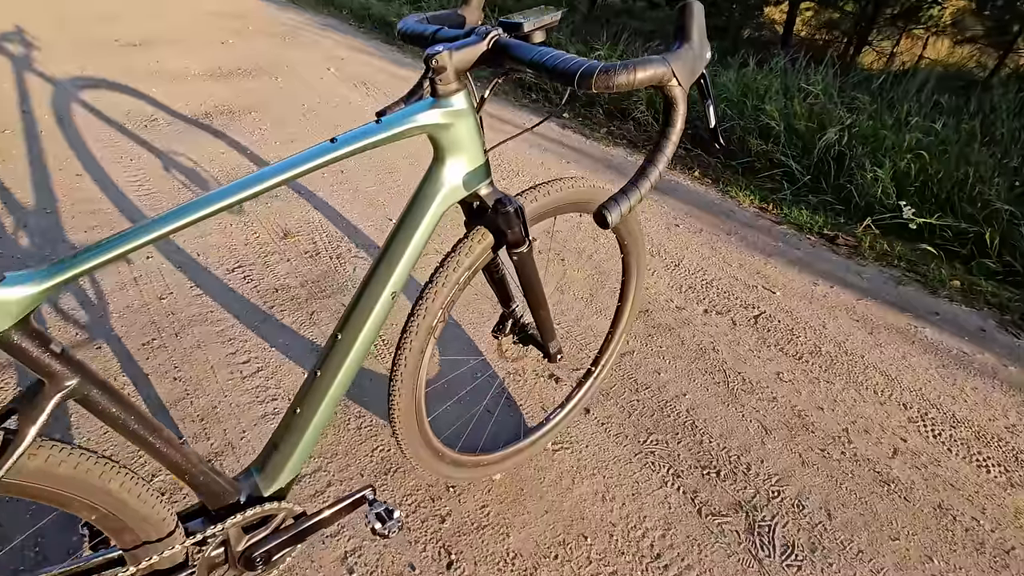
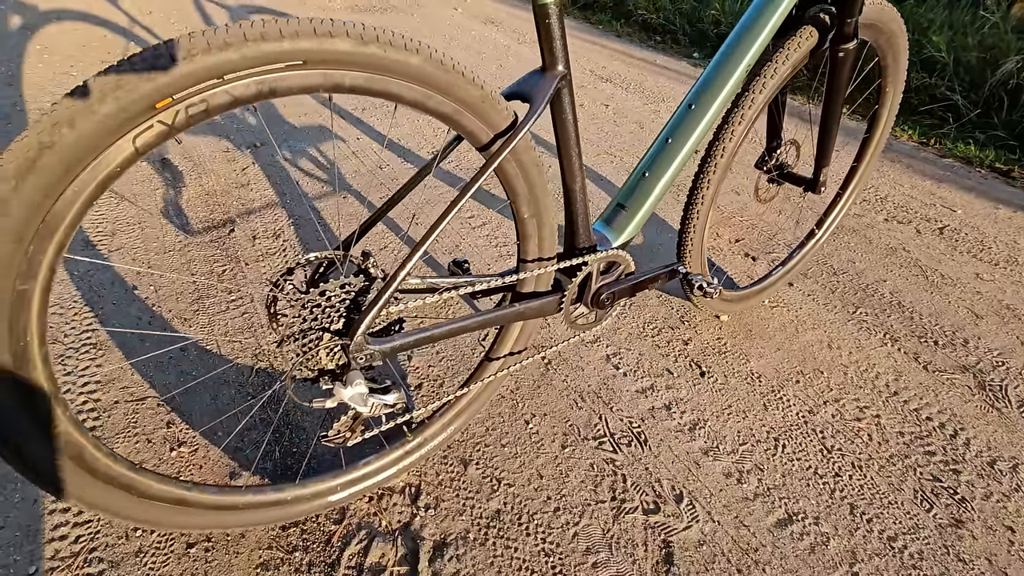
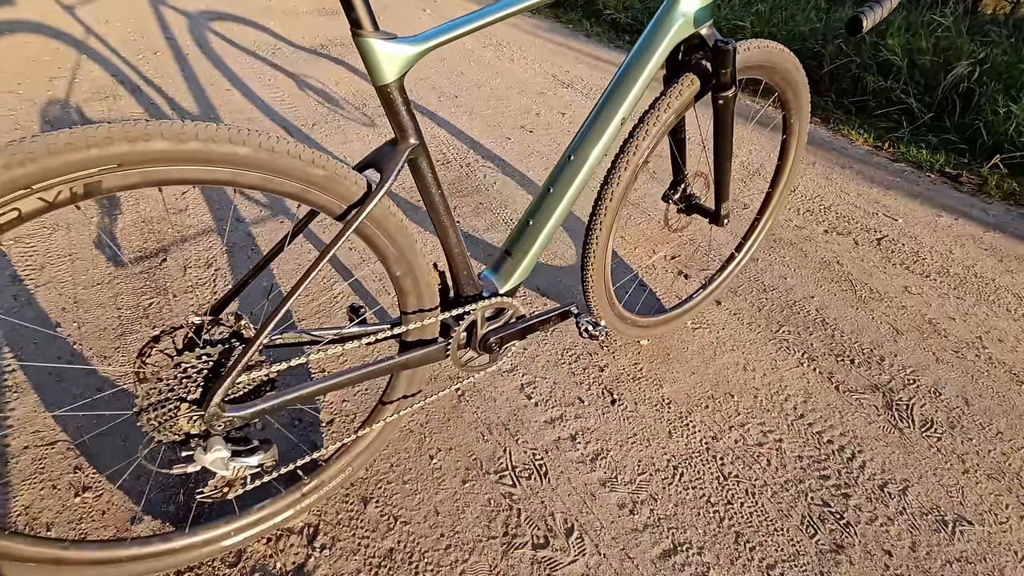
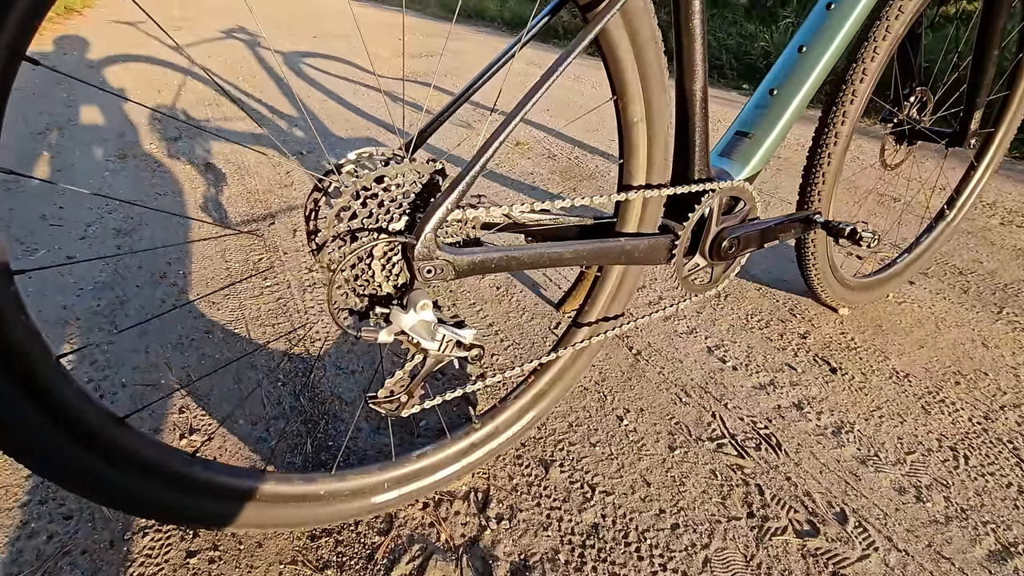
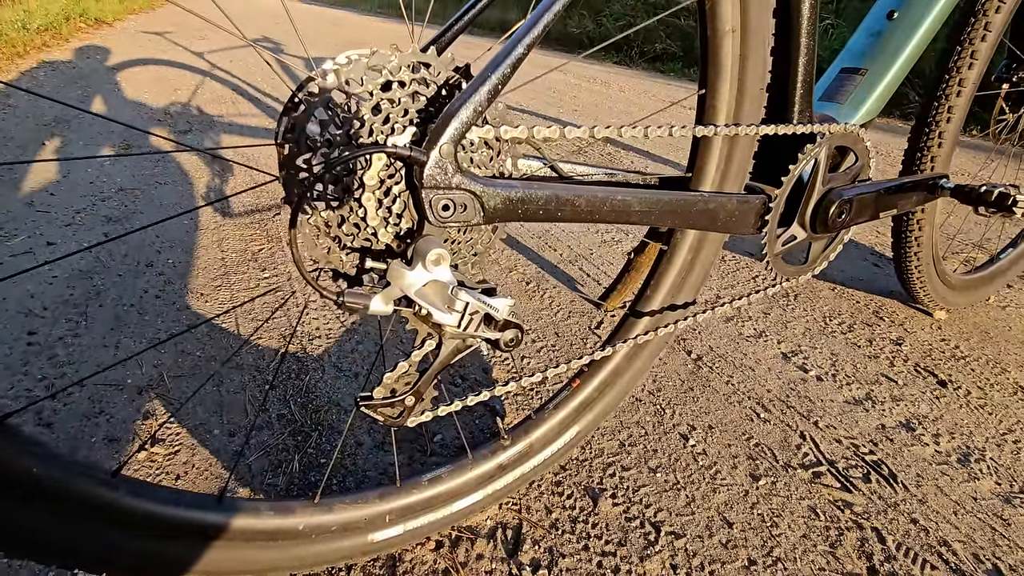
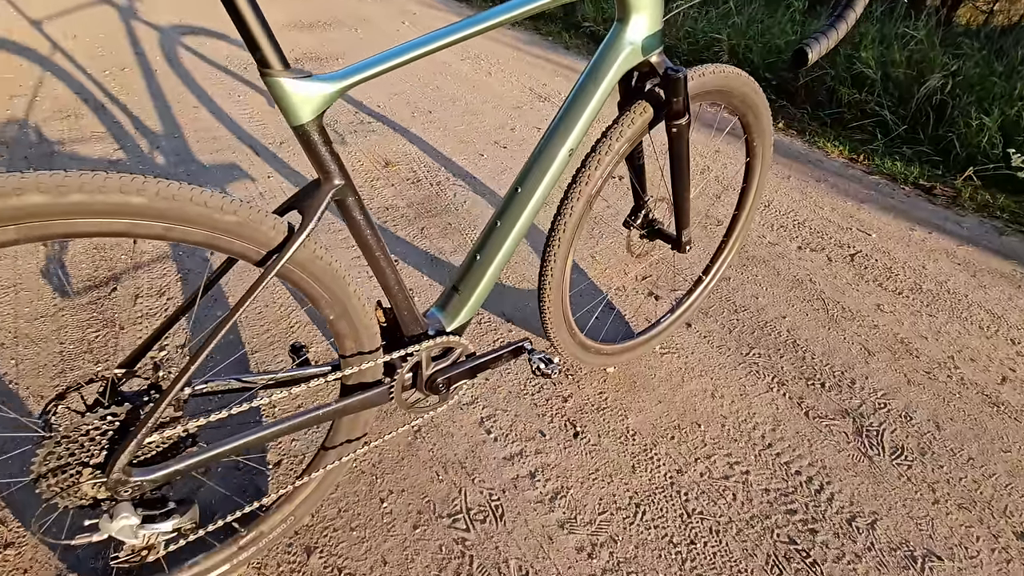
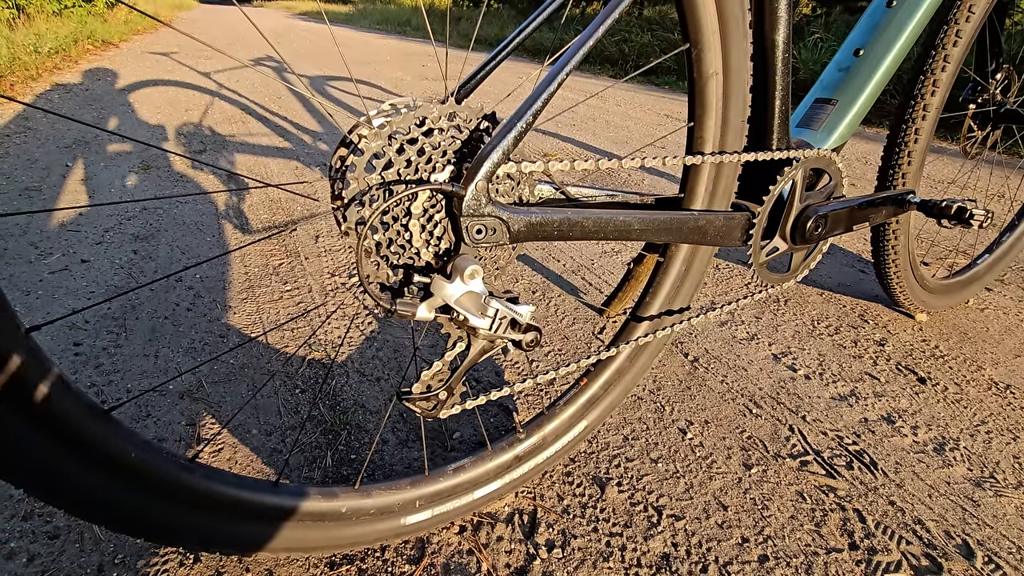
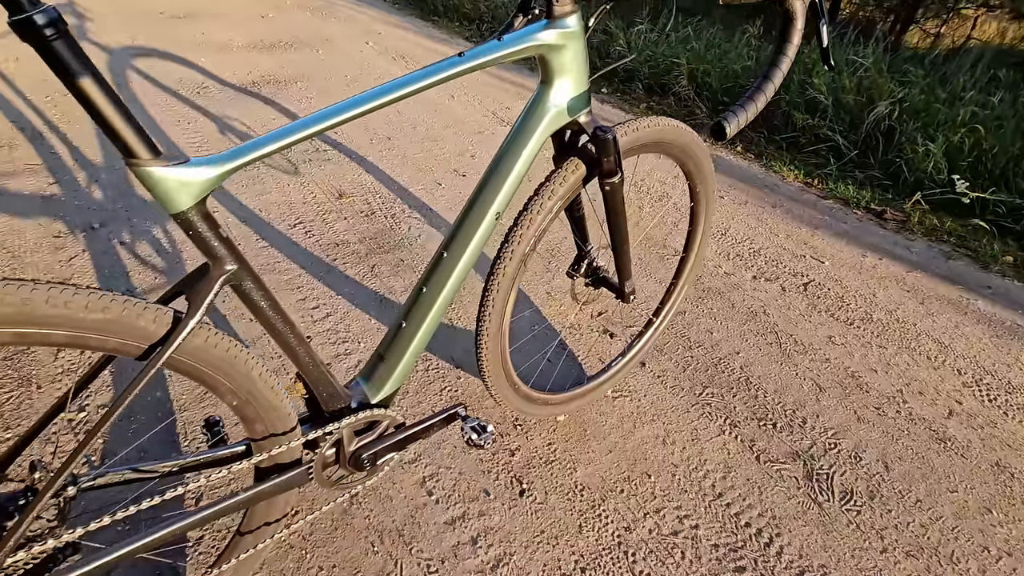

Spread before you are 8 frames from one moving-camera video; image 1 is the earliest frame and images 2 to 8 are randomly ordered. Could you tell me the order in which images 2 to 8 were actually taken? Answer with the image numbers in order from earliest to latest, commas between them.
8, 6, 3, 2, 4, 5, 7
